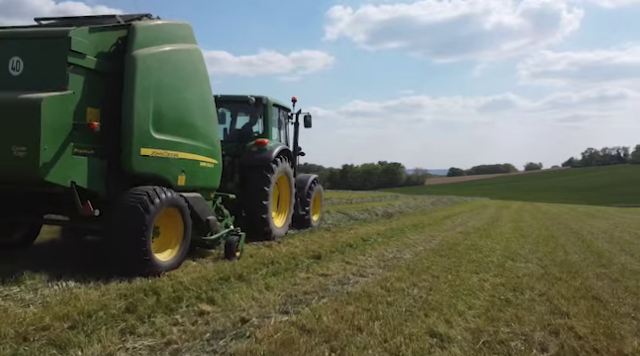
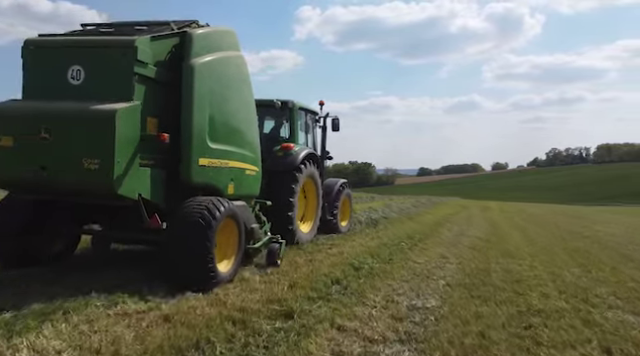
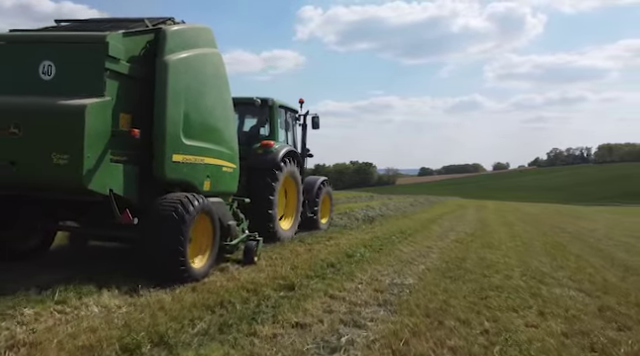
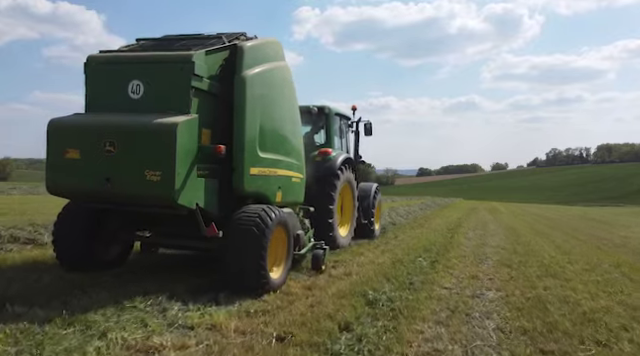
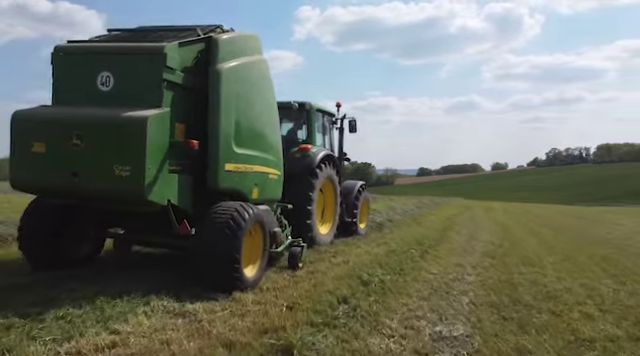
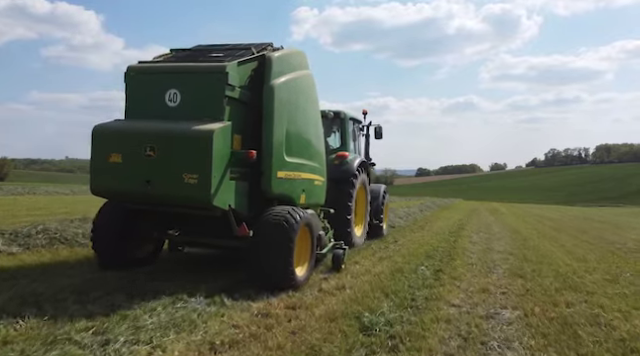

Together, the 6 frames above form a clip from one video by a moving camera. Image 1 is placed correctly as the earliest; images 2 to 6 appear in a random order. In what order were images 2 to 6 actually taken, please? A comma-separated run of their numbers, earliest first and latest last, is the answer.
3, 2, 5, 4, 6
